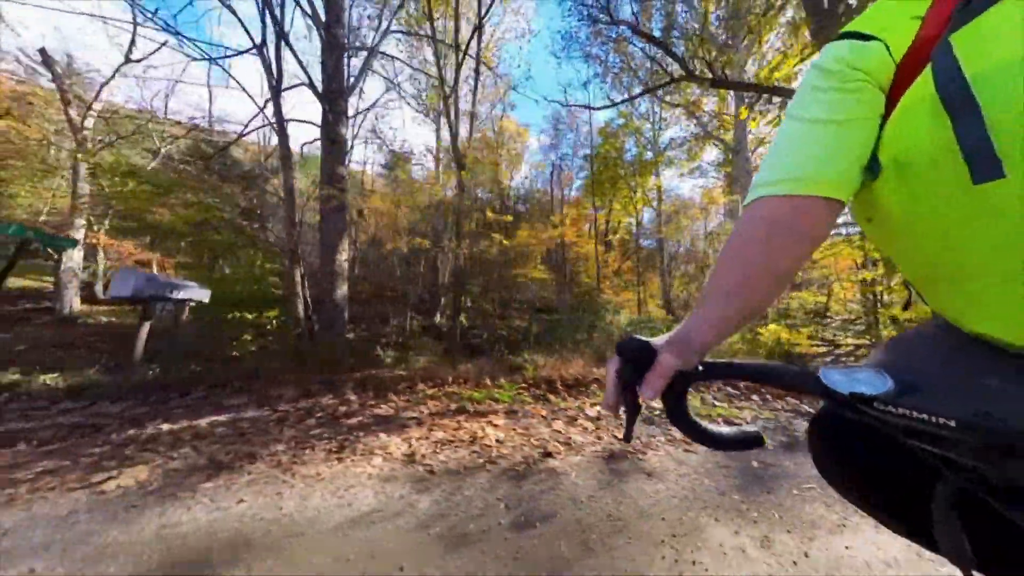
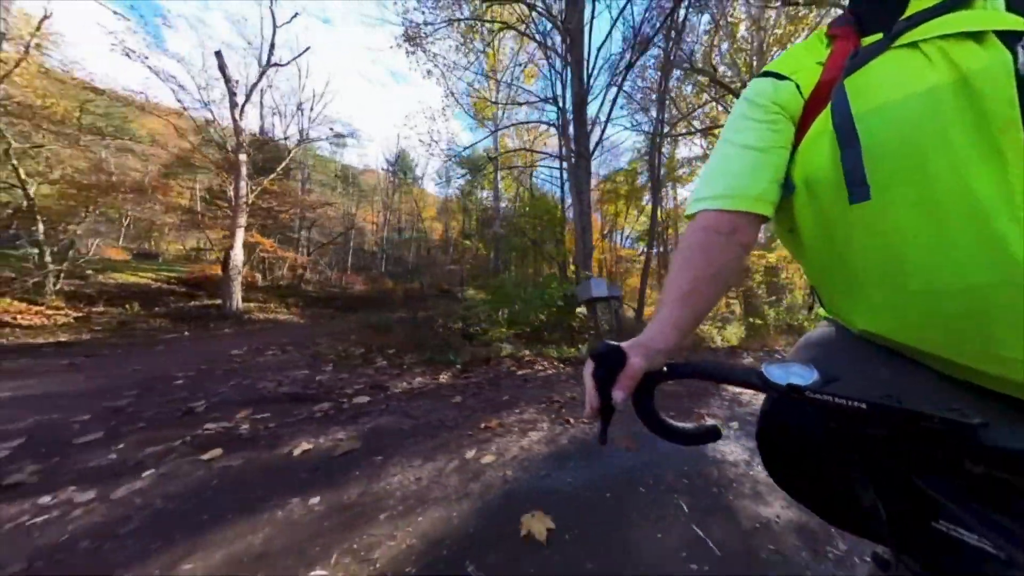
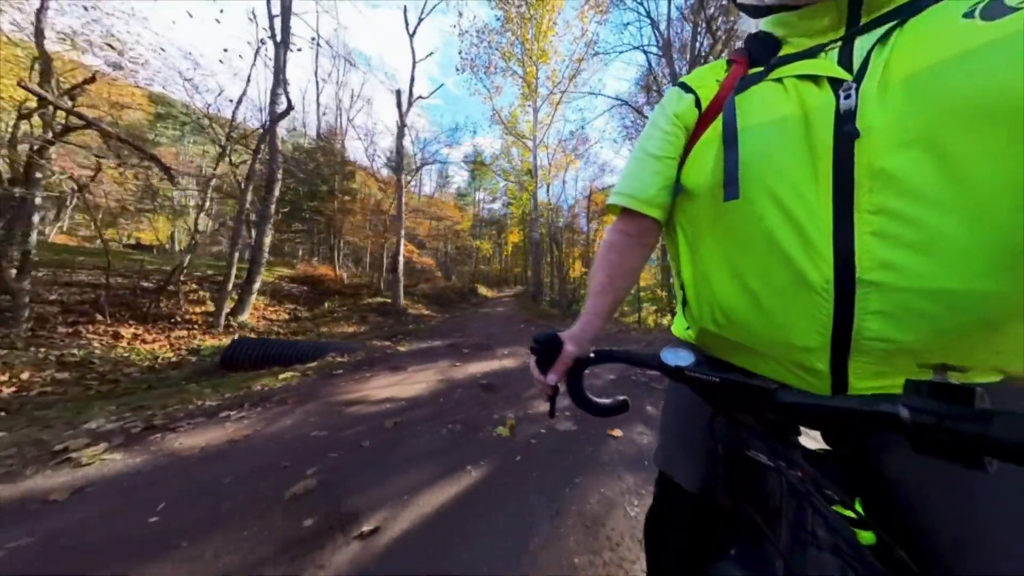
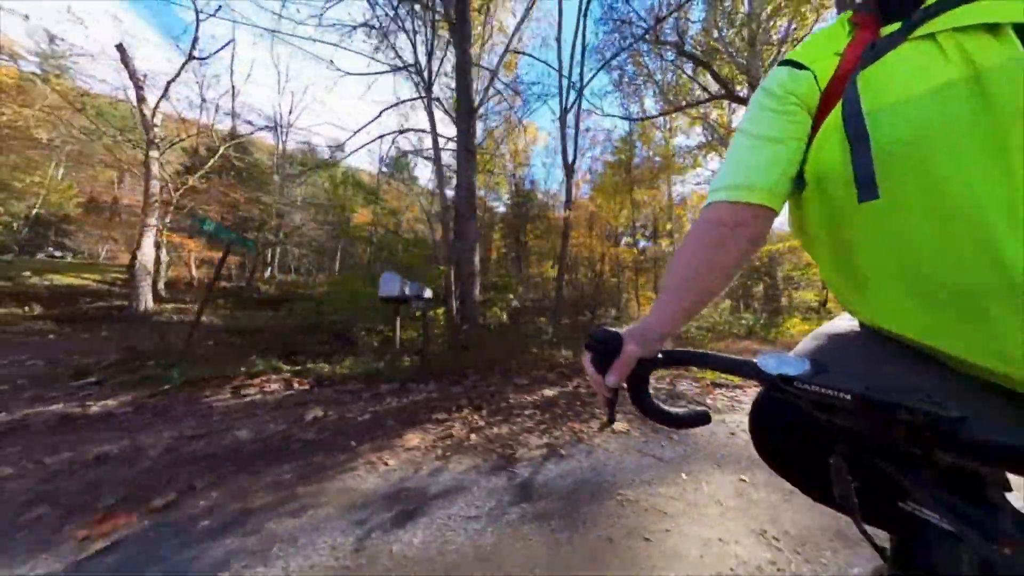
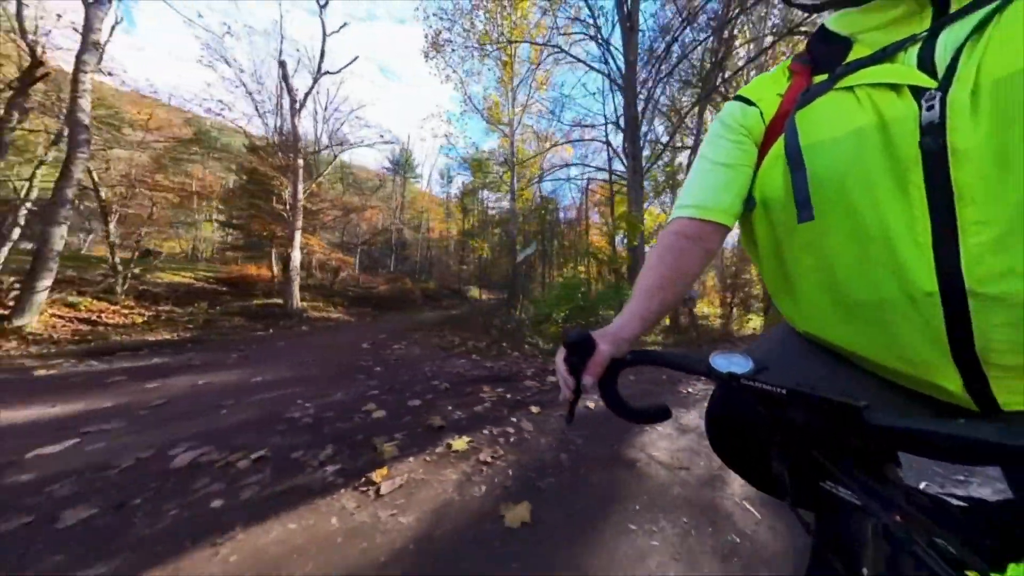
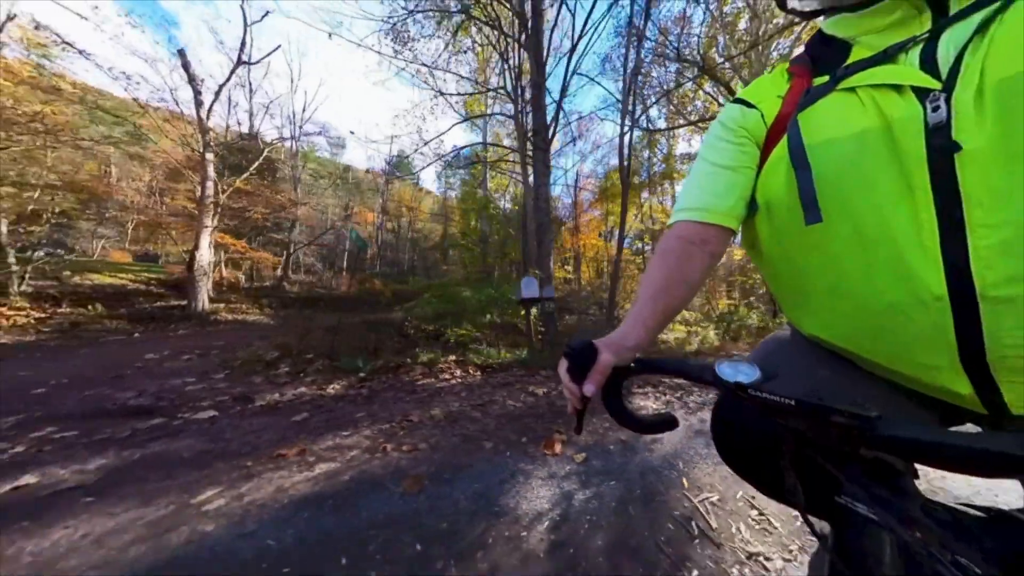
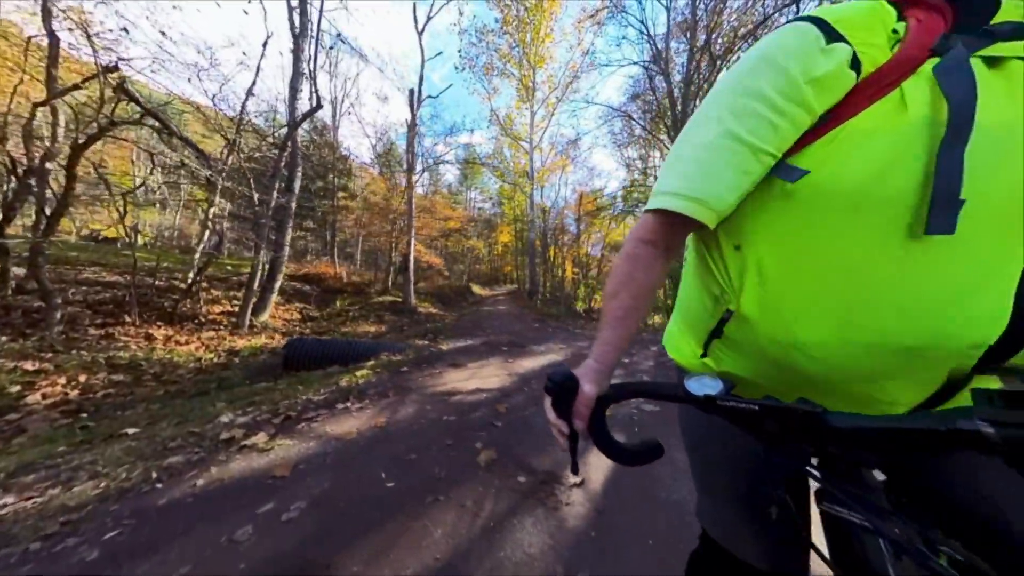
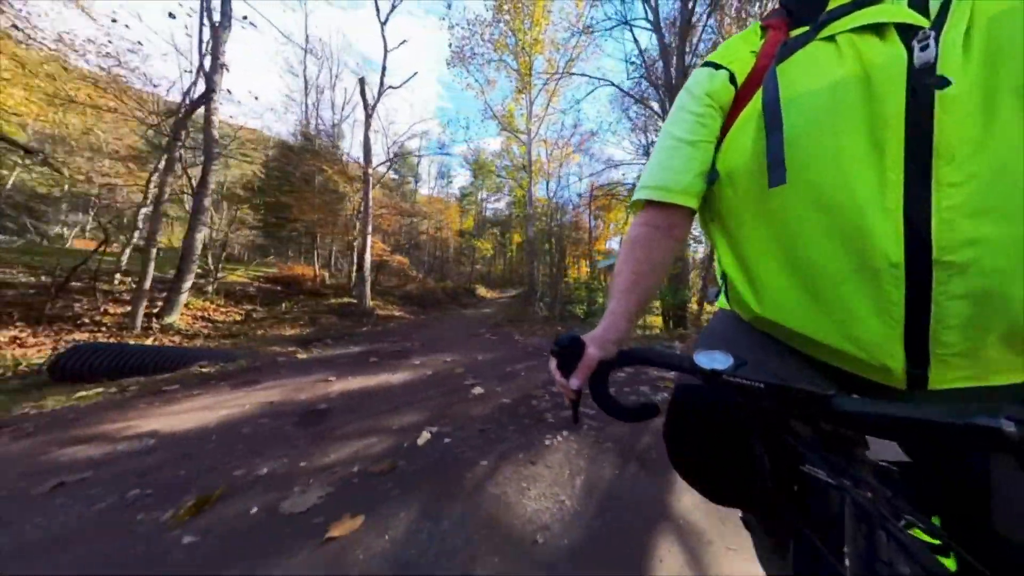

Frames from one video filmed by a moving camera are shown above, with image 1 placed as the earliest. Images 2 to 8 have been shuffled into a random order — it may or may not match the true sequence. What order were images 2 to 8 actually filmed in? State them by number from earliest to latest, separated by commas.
4, 6, 2, 5, 8, 3, 7
